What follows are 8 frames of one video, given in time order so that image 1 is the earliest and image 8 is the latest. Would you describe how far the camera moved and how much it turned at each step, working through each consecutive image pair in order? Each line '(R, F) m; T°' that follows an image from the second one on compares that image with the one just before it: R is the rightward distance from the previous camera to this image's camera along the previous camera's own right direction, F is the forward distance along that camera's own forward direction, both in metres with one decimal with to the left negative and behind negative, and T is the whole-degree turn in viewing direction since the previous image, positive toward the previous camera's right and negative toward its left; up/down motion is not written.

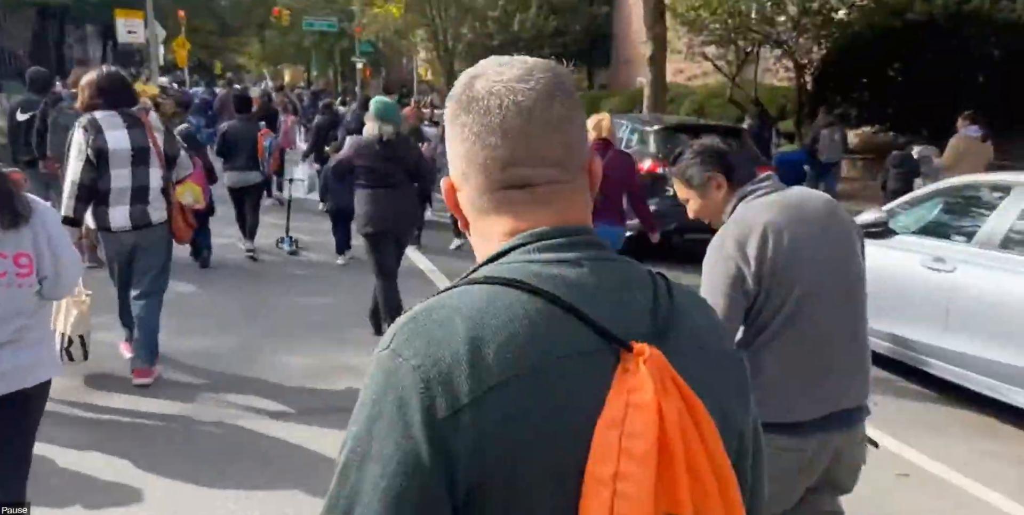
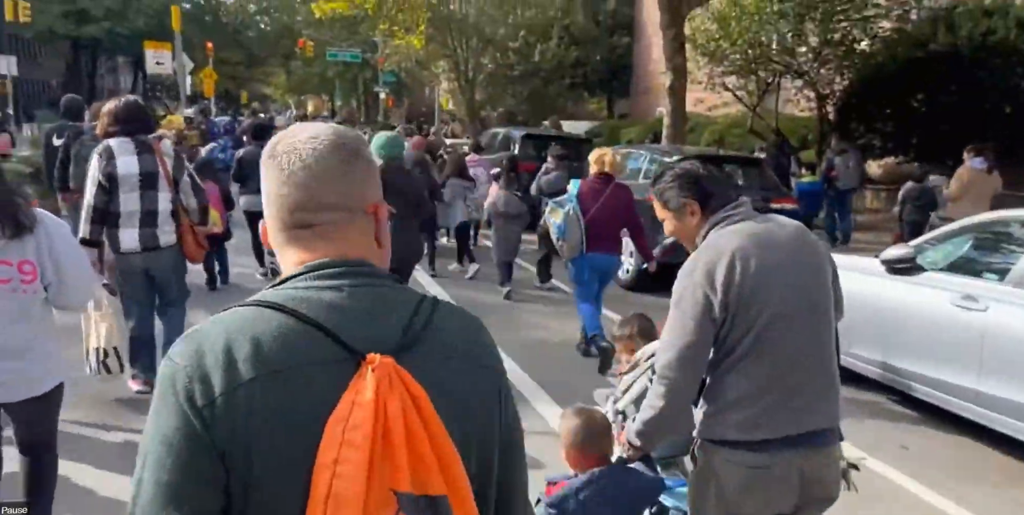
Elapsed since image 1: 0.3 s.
(0.0, +0.1) m; -1°
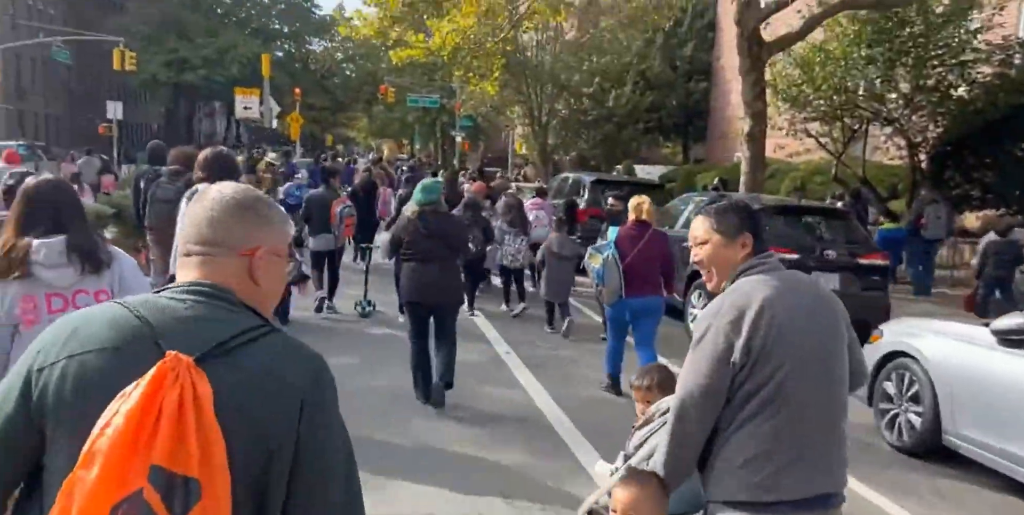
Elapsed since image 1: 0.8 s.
(0.0, +0.4) m; -5°
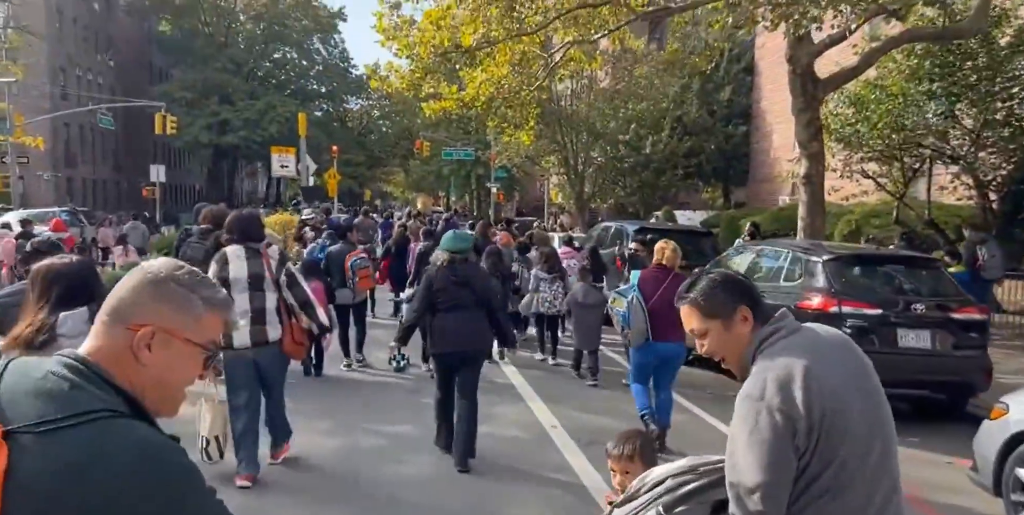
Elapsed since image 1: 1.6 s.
(-0.1, +0.7) m; -2°
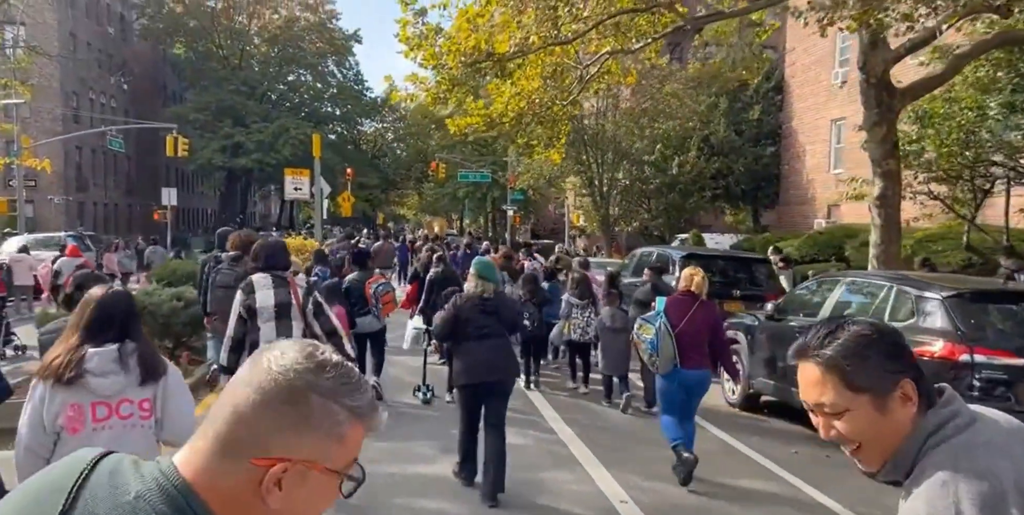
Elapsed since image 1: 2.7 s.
(-0.3, +1.2) m; -1°
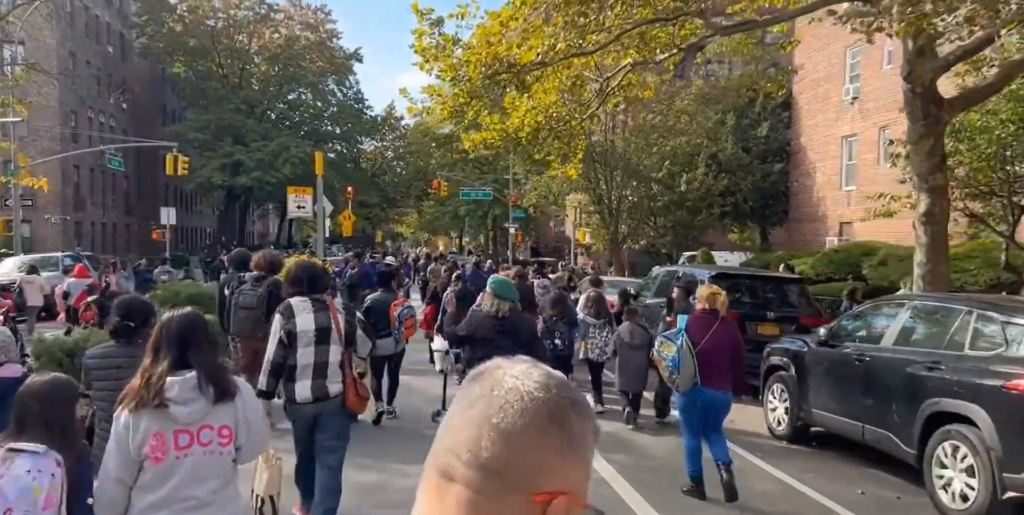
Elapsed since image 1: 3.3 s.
(-0.3, +0.6) m; 0°
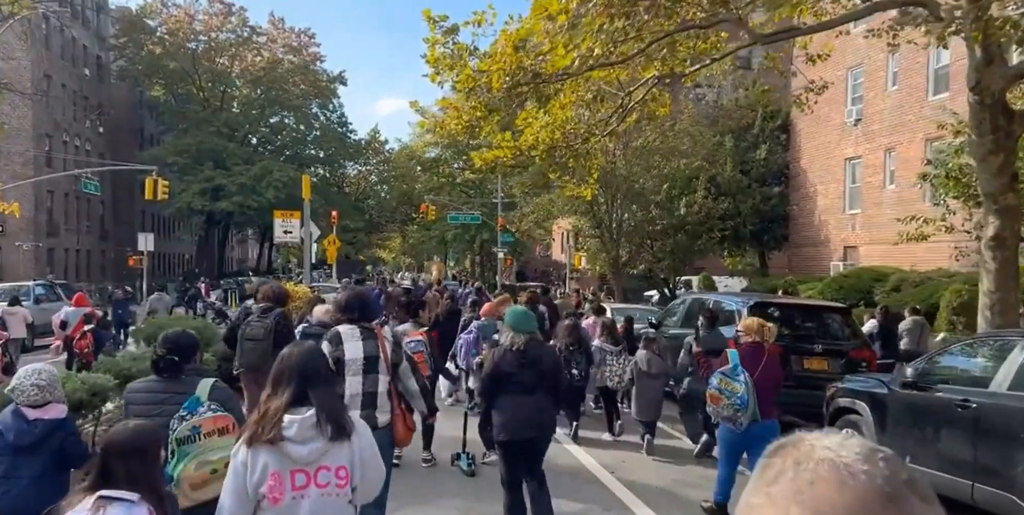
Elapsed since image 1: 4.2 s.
(-0.5, +1.0) m; +1°
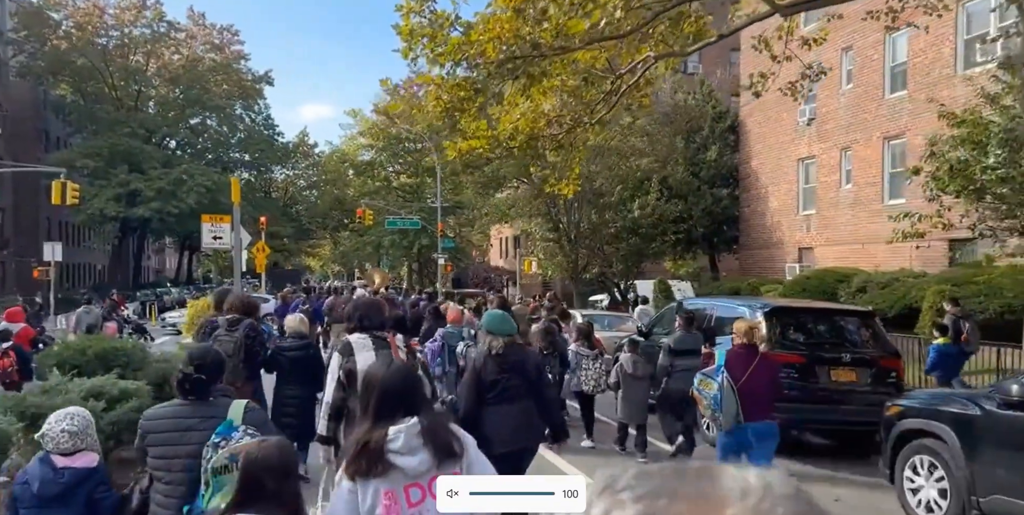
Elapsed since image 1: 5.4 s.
(-0.7, +1.5) m; +5°
